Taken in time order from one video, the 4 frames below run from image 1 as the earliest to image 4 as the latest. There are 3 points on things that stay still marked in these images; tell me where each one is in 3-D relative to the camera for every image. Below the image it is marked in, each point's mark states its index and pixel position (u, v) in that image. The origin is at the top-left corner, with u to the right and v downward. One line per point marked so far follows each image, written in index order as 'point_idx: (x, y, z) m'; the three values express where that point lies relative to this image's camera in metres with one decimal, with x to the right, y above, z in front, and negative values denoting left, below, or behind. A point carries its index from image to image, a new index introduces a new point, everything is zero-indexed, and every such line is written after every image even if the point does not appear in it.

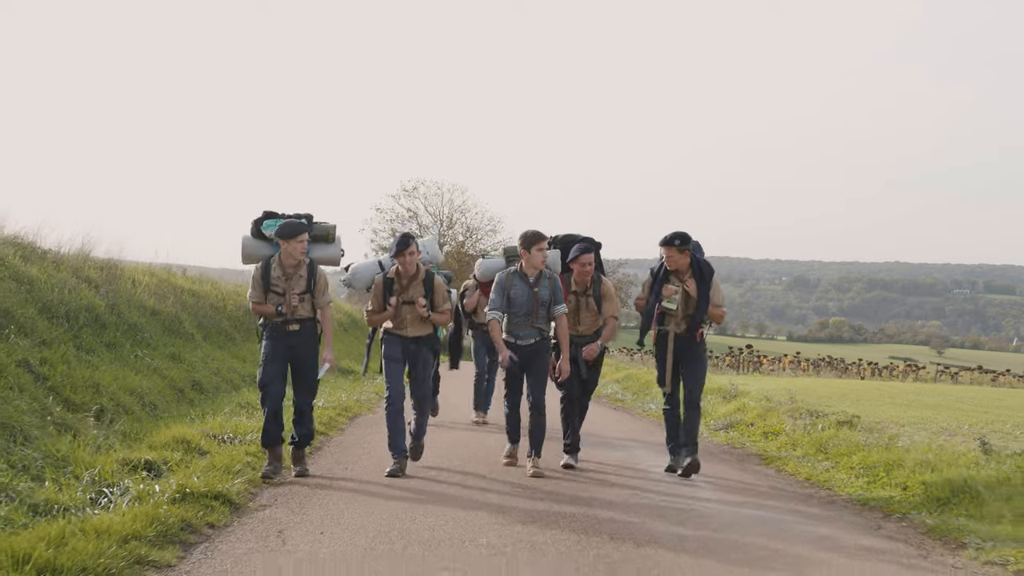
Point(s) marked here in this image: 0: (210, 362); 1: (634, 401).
0: (-3.8, -1.0, +12.3) m
1: (+2.0, -1.9, +15.9) m
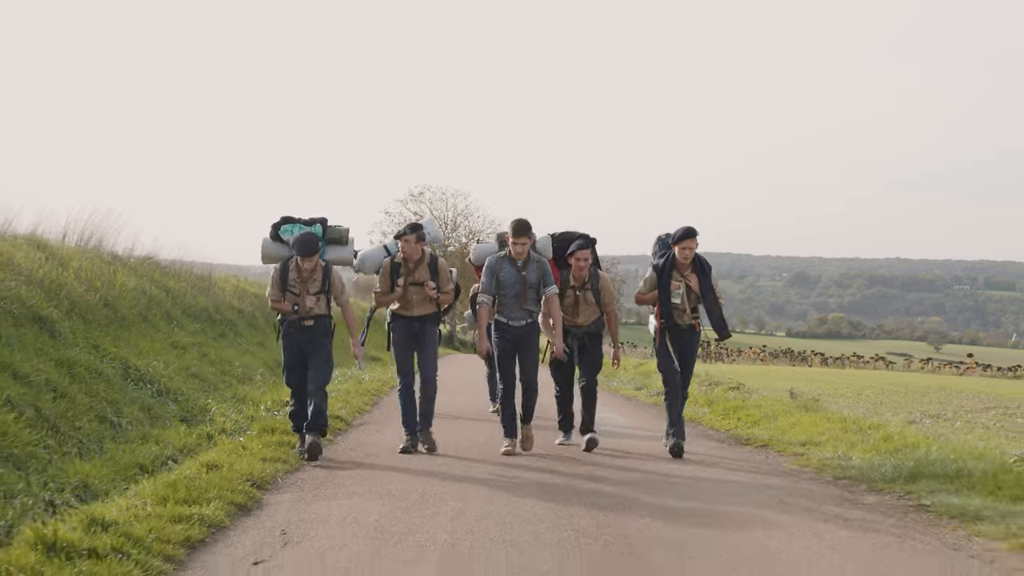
0: (-3.8, -1.0, +14.7) m
1: (+2.0, -1.9, +18.3) m
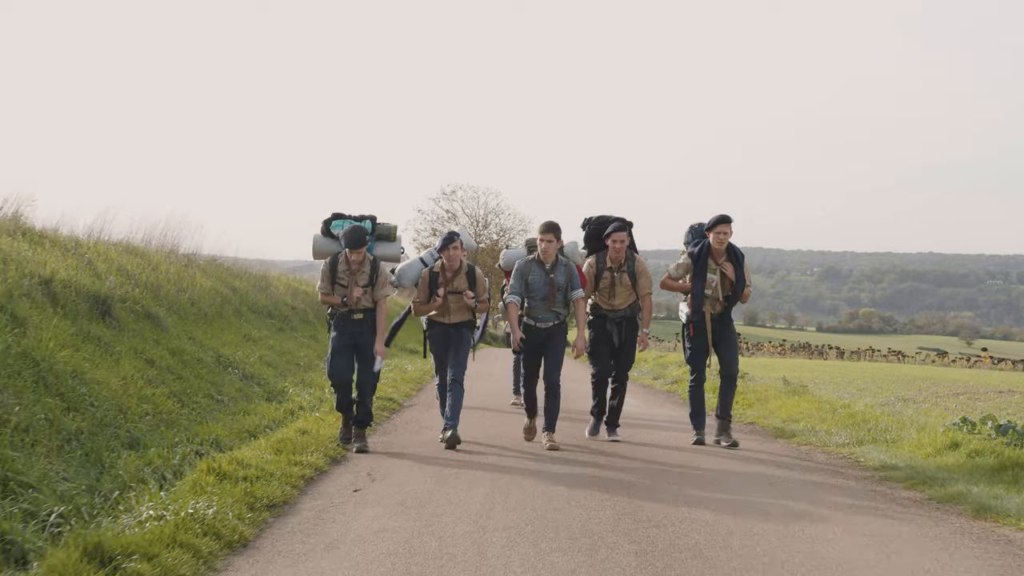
0: (-3.4, -0.9, +15.7) m
1: (+2.5, -1.8, +19.1) m
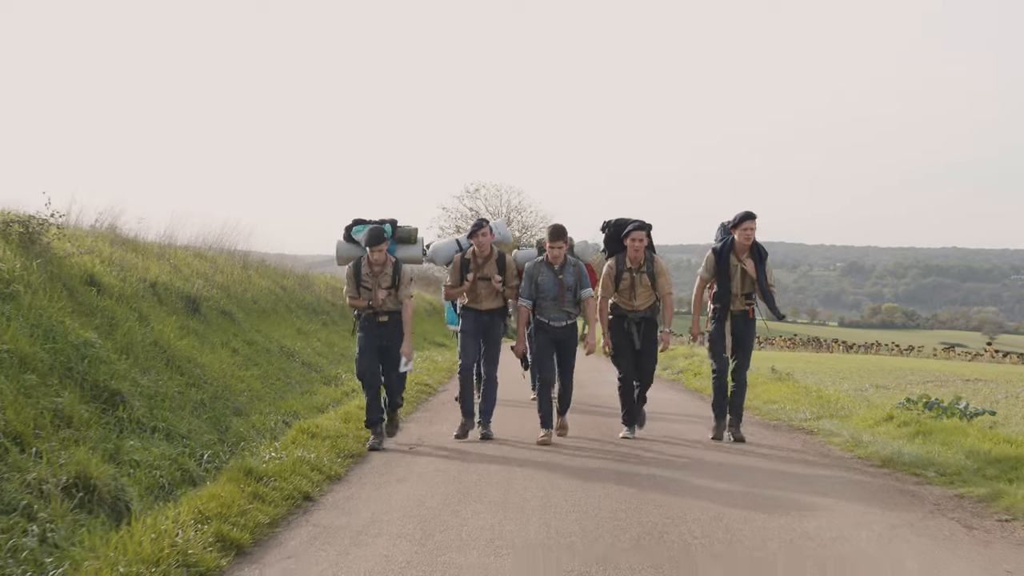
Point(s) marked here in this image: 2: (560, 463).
0: (-3.0, -0.9, +16.8) m
1: (+3.0, -1.8, +20.1) m
2: (+0.4, -1.4, +7.6) m
